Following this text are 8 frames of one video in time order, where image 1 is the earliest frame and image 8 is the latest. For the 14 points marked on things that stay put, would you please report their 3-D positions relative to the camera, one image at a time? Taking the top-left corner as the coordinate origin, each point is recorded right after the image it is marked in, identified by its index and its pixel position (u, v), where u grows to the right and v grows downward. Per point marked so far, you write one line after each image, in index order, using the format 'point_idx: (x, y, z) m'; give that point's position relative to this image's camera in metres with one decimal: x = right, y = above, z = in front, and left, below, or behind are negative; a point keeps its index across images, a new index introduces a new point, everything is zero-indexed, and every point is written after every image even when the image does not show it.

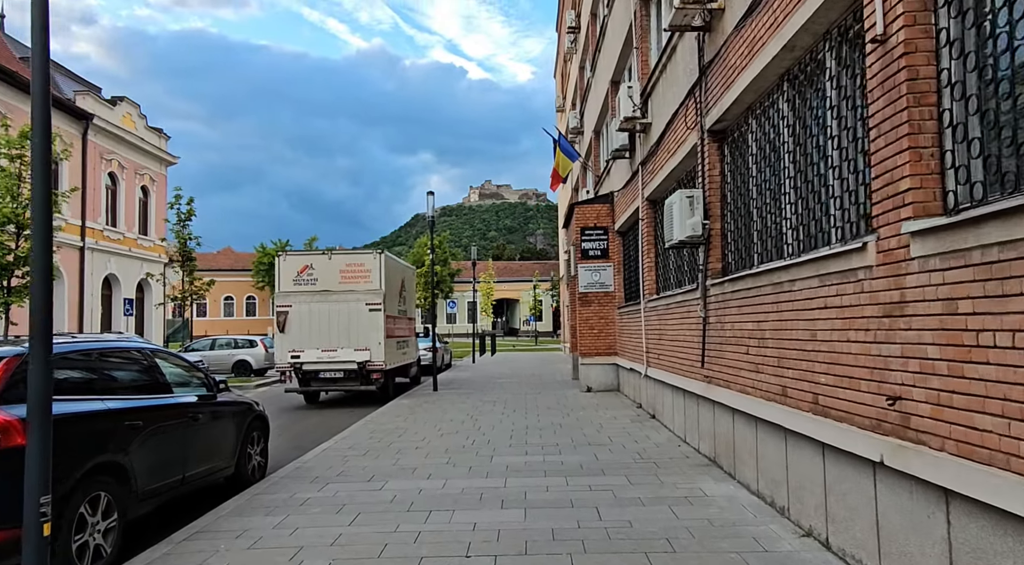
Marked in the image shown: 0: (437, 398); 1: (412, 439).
0: (-1.7, -2.6, +16.0) m
1: (-1.5, -2.3, +10.4) m
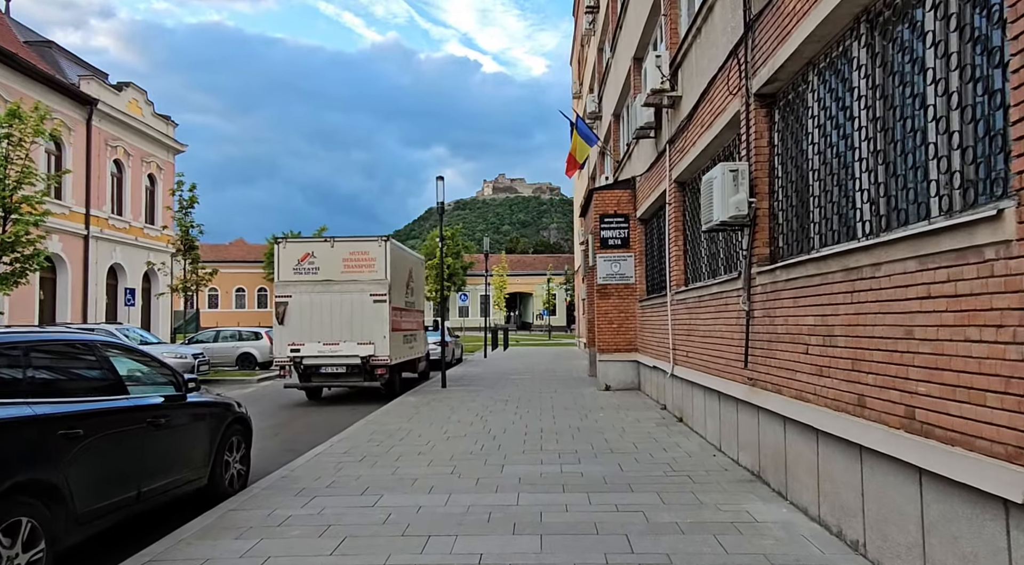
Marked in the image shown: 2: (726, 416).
0: (-1.4, -2.4, +15.1) m
1: (-1.3, -2.2, +9.5) m
2: (+2.5, -1.5, +8.1) m
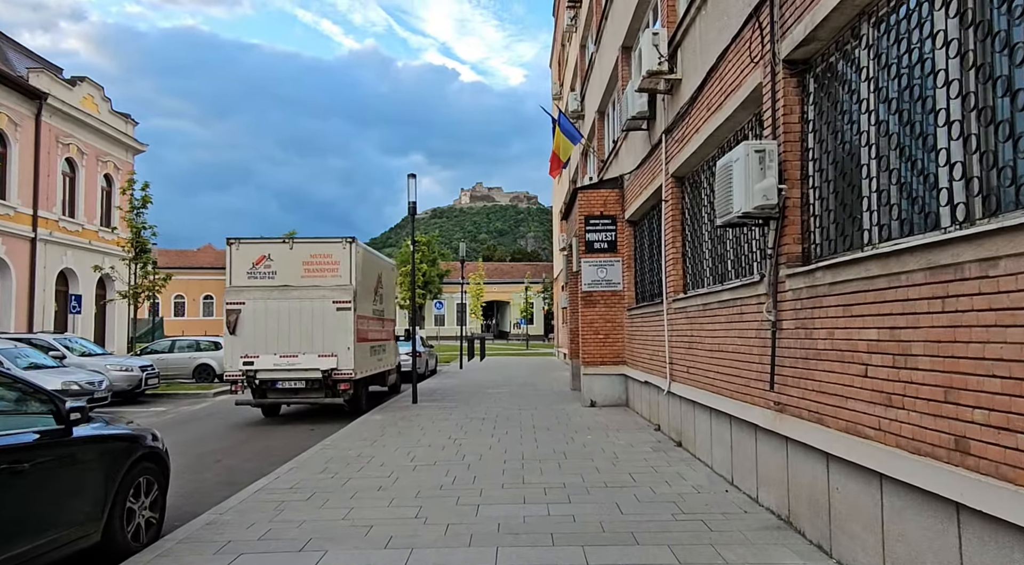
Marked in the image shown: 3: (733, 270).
0: (-1.9, -2.6, +13.8) m
1: (-1.6, -2.2, +8.1) m
2: (+2.2, -1.6, +6.9) m
3: (+2.3, +0.1, +7.3) m
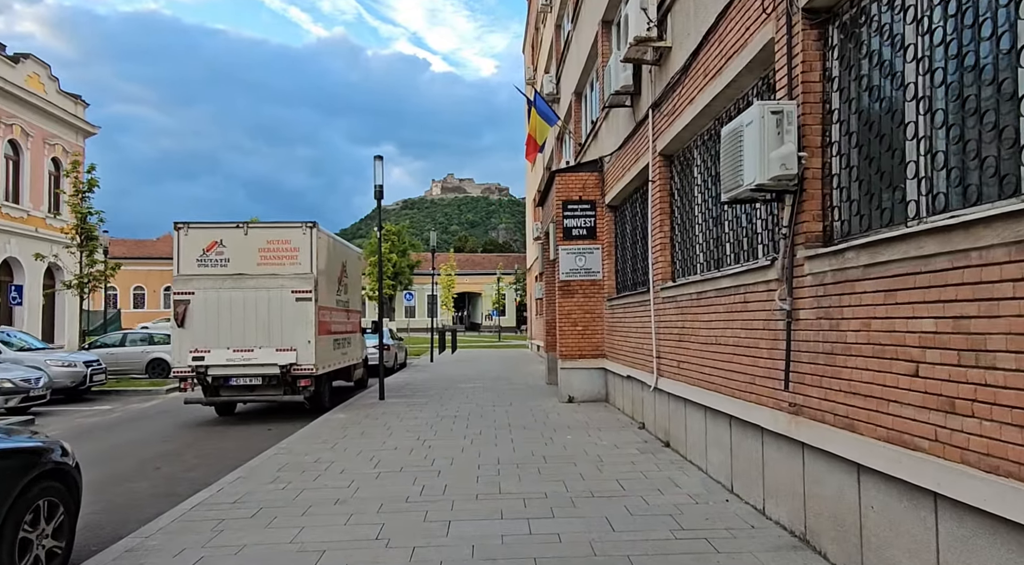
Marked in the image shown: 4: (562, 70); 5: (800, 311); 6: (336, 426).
0: (-2.4, -2.3, +12.9) m
1: (-1.9, -2.1, +7.2) m
2: (+2.0, -1.5, +6.1) m
3: (+2.1, +0.3, +6.6) m
4: (+1.4, +5.8, +19.2) m
5: (+2.0, -0.2, +4.9) m
6: (-2.8, -2.3, +11.3) m
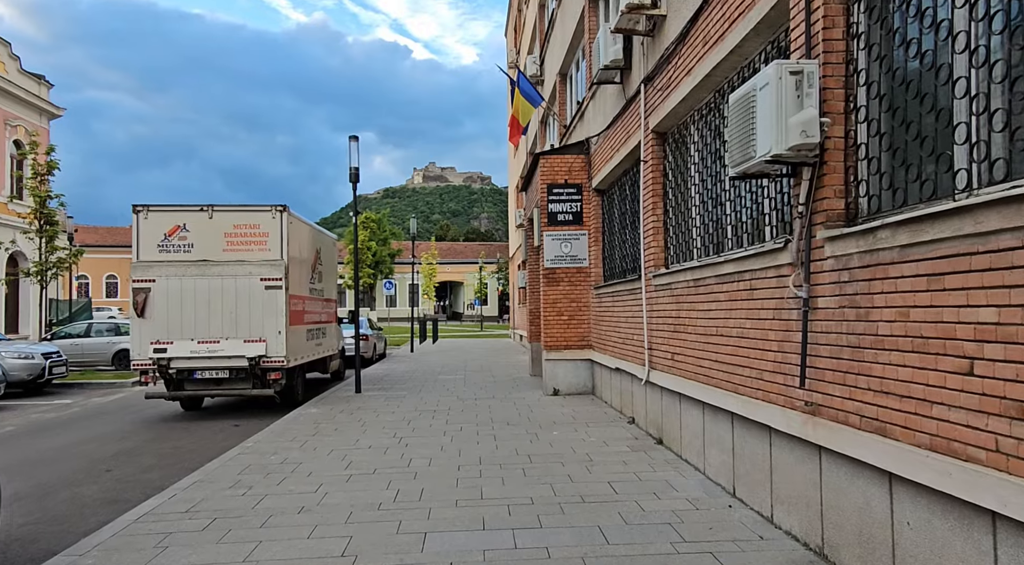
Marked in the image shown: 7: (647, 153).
0: (-2.7, -2.1, +12.2) m
1: (-2.0, -2.0, +6.6) m
2: (+1.9, -1.3, +5.6) m
3: (+2.0, +0.4, +6.0) m
4: (+0.9, +6.2, +18.5) m
5: (+1.9, -0.1, +4.4) m
6: (-3.1, -2.1, +10.7) m
7: (+1.7, +1.6, +8.6) m
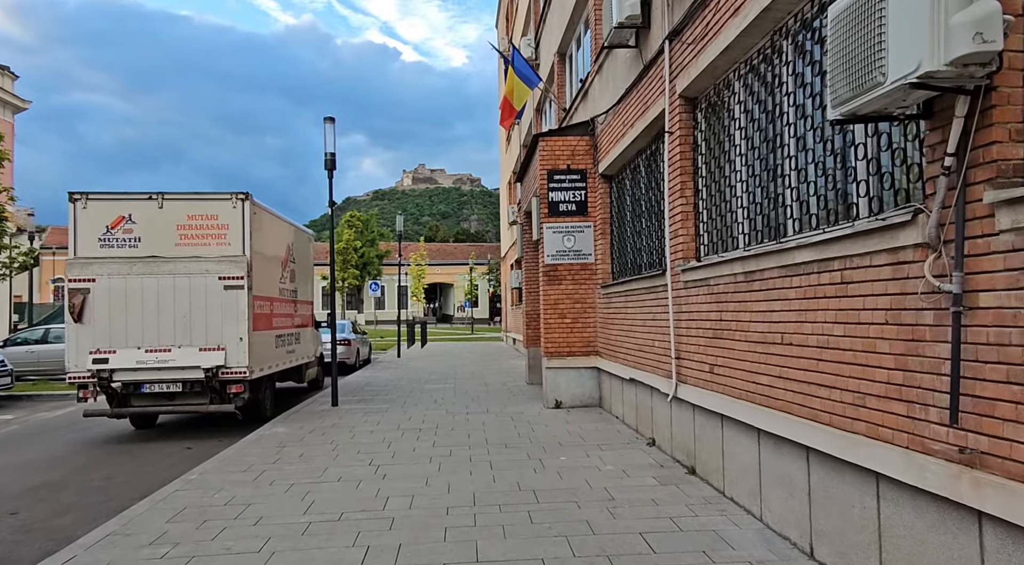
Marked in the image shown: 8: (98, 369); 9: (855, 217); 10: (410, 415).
0: (-2.7, -2.1, +10.7) m
1: (-2.0, -1.9, +5.1) m
2: (+1.9, -1.3, +4.2) m
3: (+2.0, +0.4, +4.6) m
4: (+0.7, +6.2, +17.1) m
5: (+2.0, 0.0, +2.9) m
6: (-3.1, -2.1, +9.1) m
7: (+1.6, +1.6, +7.2) m
8: (-5.7, -1.2, +9.7) m
9: (+2.0, +0.4, +4.2) m
10: (-1.6, -2.1, +11.0) m
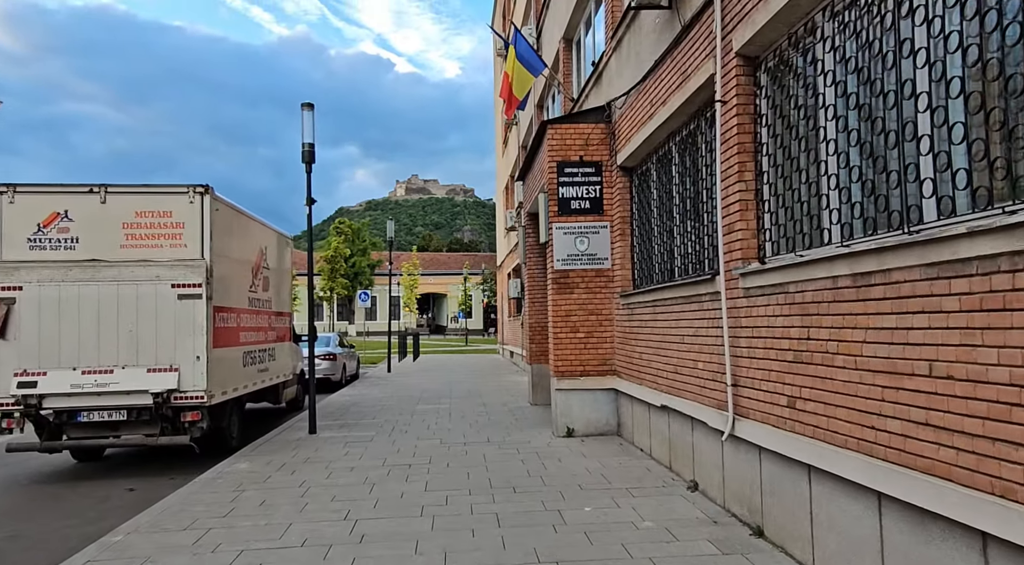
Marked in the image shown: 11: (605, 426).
0: (-2.7, -2.2, +9.2) m
1: (-1.9, -1.9, +3.6) m
2: (+2.1, -1.3, +2.7) m
3: (+2.1, +0.4, +3.1) m
4: (+0.7, +6.0, +15.7) m
5: (+2.1, 0.0, +1.5) m
6: (-3.1, -2.2, +7.6) m
7: (+1.8, +1.6, +5.7) m
8: (-5.7, -1.3, +8.2) m
9: (+2.1, +0.4, +2.7) m
10: (-1.5, -2.2, +9.5) m
11: (+1.3, -2.0, +9.7) m
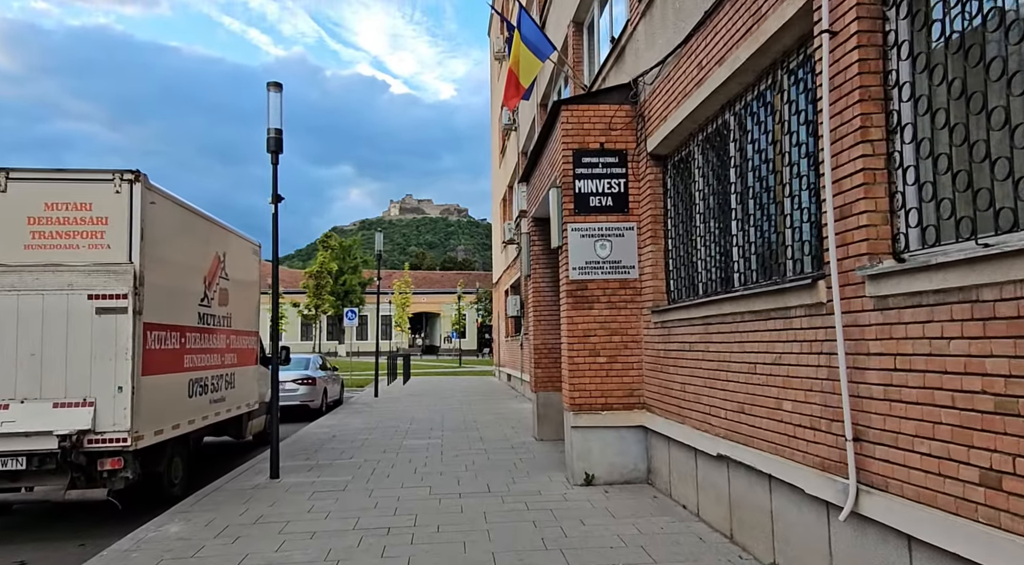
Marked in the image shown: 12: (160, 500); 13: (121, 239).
0: (-2.6, -2.3, +7.3) m
1: (-1.7, -1.9, +1.7) m
2: (+2.2, -1.3, +0.9) m
3: (+2.2, +0.4, +1.4) m
4: (+0.8, +5.6, +14.1) m
5: (+2.3, 0.0, -0.3) m
6: (-3.0, -2.3, +5.7) m
7: (+1.9, +1.5, +4.0) m
8: (-5.6, -1.4, +6.3) m
9: (+2.3, +0.4, +1.0) m
10: (-1.5, -2.4, +7.7) m
11: (+1.4, -2.1, +7.9) m
12: (-4.0, -2.4, +7.8) m
13: (-3.9, +0.4, +6.9) m
